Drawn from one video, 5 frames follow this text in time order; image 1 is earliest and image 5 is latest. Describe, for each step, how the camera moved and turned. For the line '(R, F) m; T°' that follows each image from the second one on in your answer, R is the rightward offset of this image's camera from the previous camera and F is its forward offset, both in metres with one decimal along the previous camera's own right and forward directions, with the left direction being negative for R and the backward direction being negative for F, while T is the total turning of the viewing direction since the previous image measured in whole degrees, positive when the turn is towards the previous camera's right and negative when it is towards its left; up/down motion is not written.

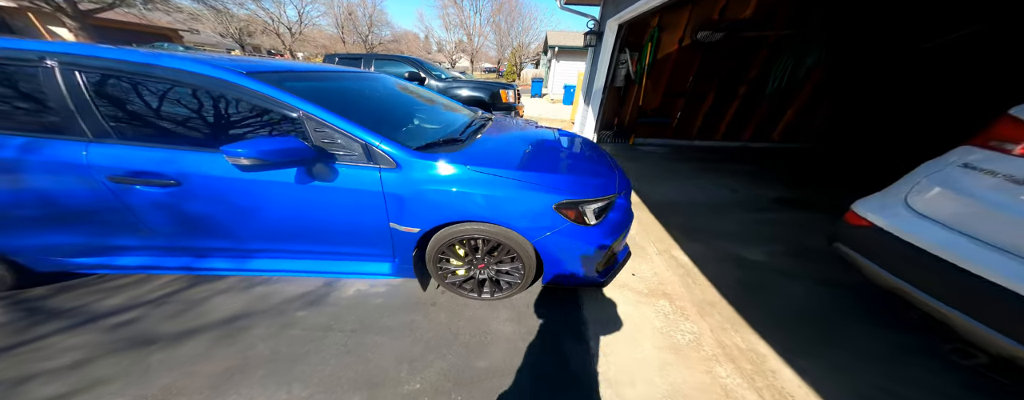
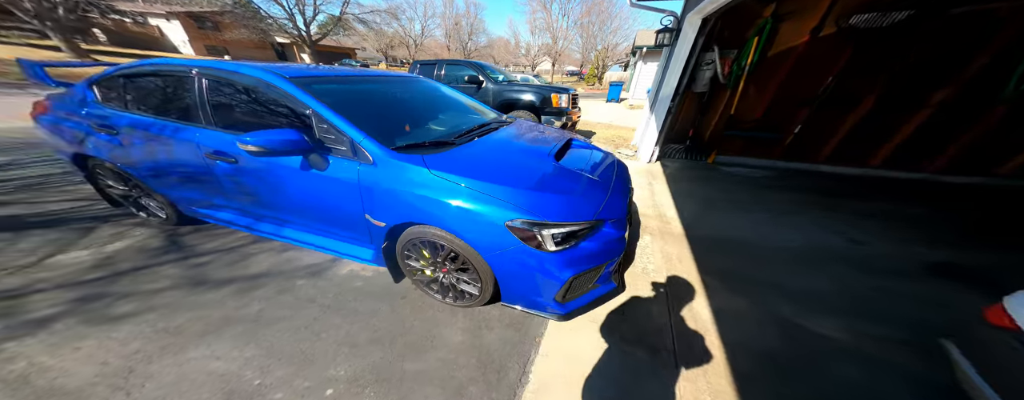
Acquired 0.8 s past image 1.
(+0.6, +0.1) m; -14°
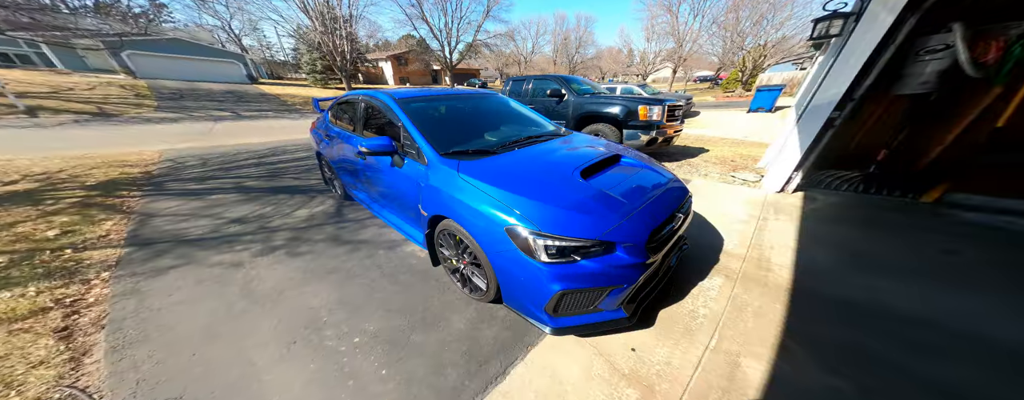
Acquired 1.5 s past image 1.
(+0.6, 0.0) m; -22°
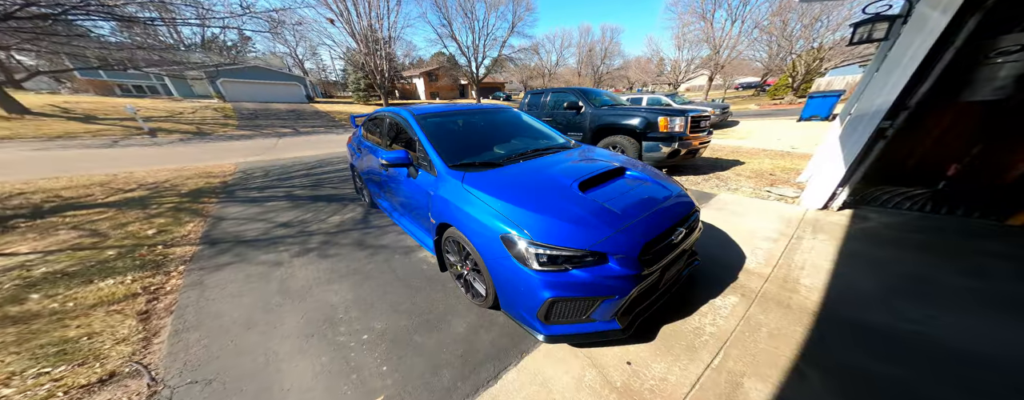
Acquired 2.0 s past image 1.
(+0.2, -0.1) m; -6°
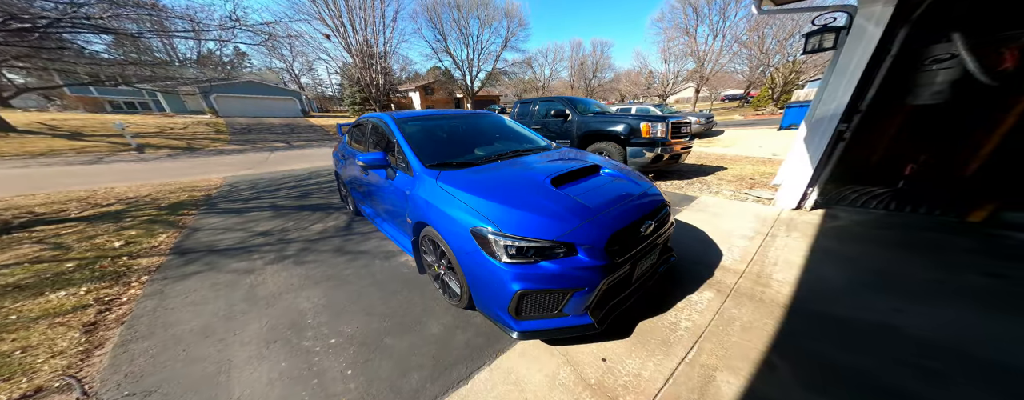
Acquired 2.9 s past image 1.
(+0.1, 0.0) m; +1°
